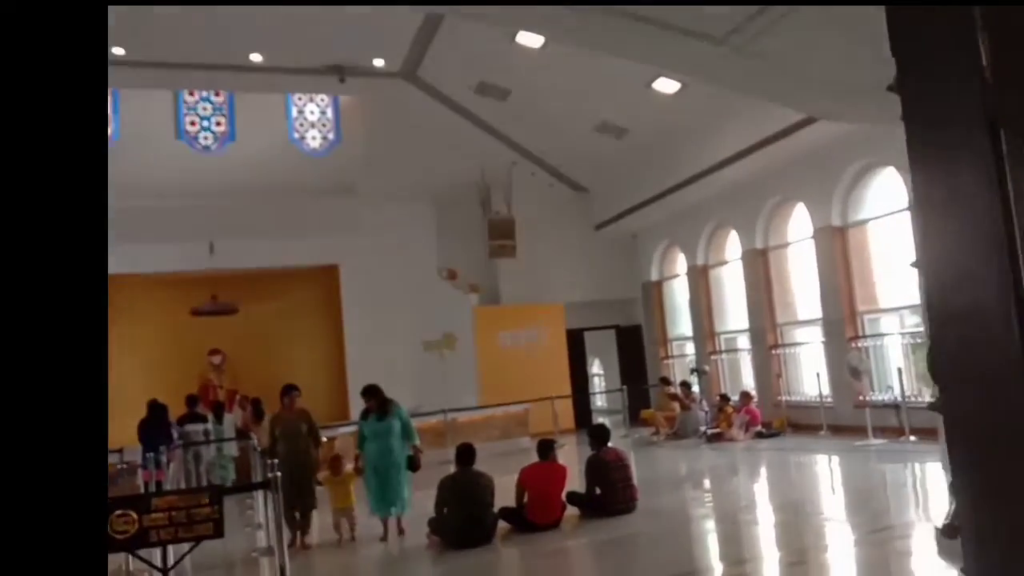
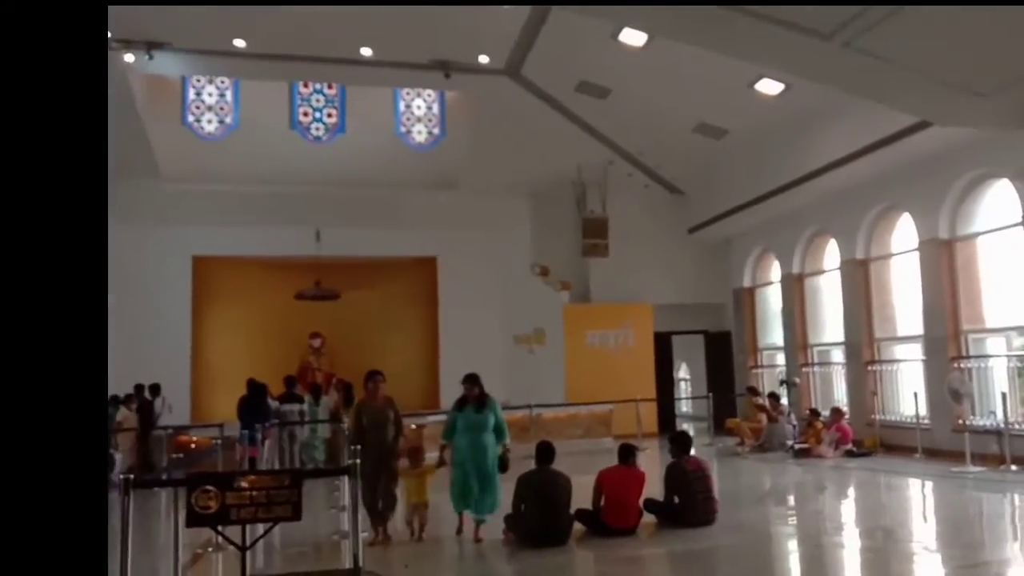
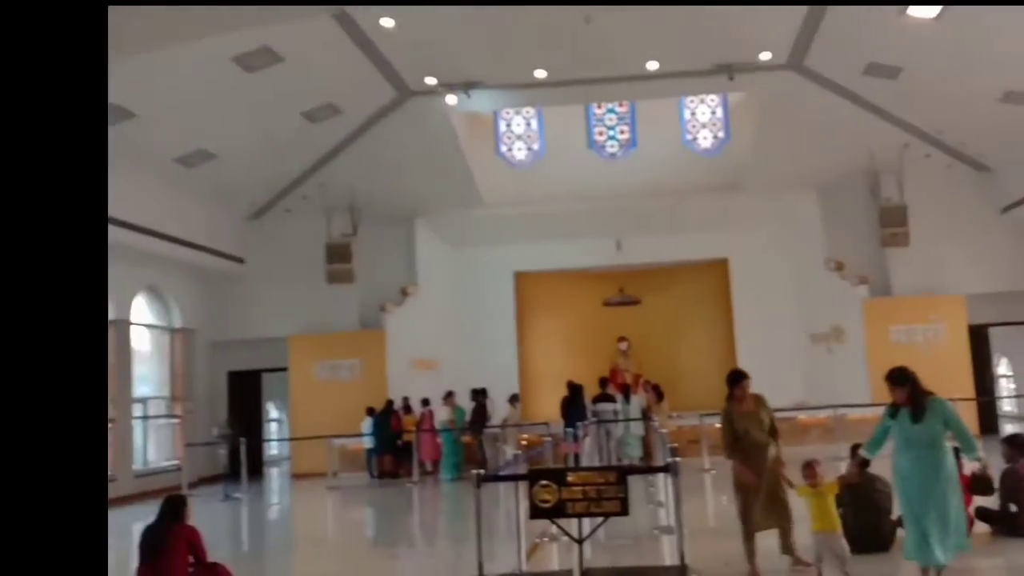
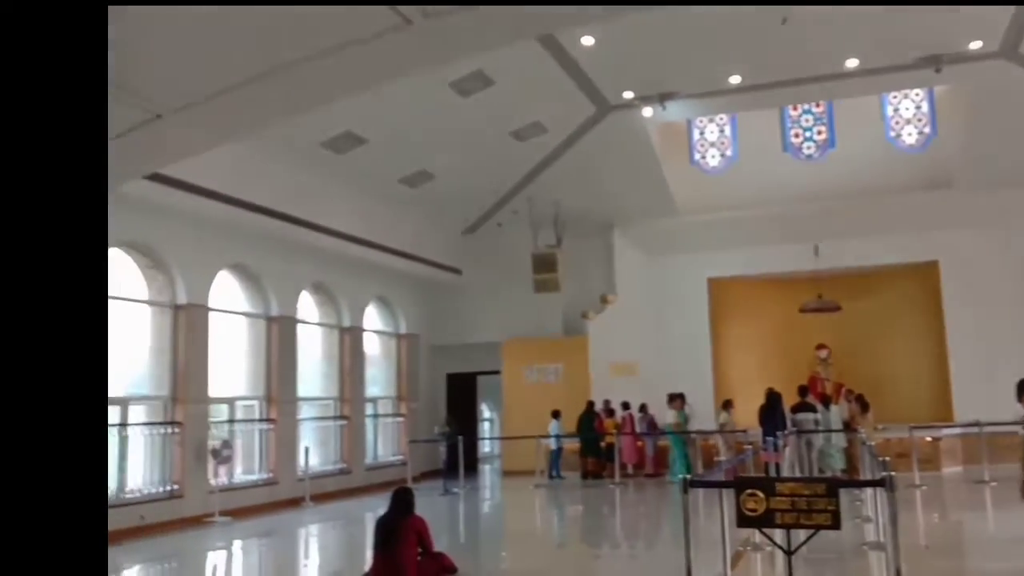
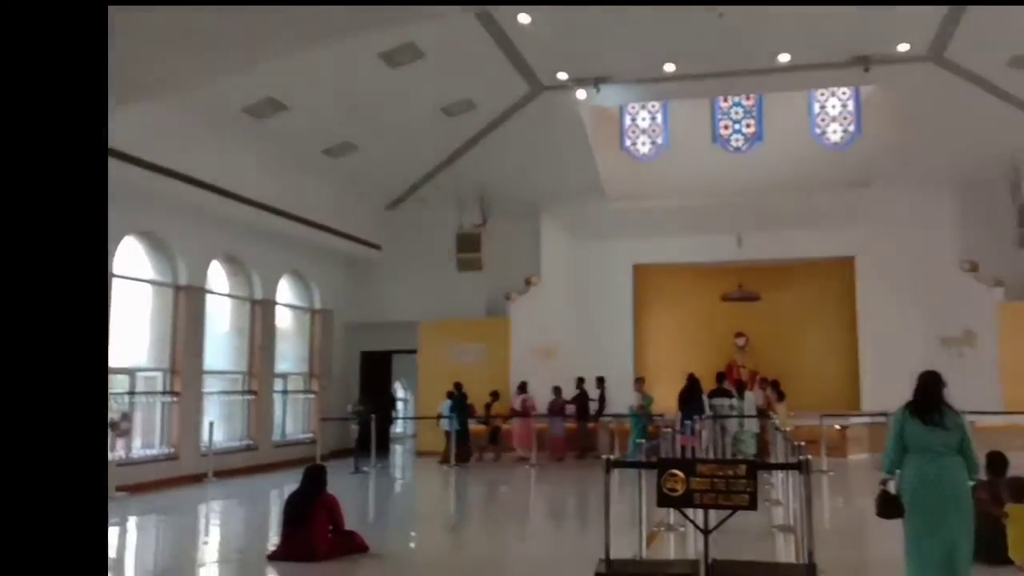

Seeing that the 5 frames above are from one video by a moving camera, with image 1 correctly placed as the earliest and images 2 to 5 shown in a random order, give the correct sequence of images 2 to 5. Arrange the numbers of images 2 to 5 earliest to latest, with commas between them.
2, 3, 4, 5
